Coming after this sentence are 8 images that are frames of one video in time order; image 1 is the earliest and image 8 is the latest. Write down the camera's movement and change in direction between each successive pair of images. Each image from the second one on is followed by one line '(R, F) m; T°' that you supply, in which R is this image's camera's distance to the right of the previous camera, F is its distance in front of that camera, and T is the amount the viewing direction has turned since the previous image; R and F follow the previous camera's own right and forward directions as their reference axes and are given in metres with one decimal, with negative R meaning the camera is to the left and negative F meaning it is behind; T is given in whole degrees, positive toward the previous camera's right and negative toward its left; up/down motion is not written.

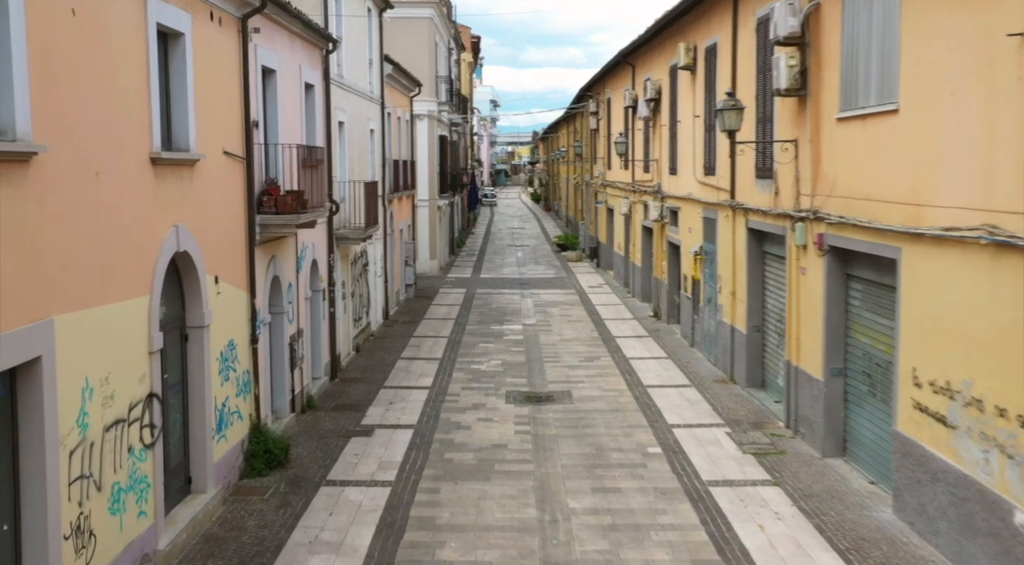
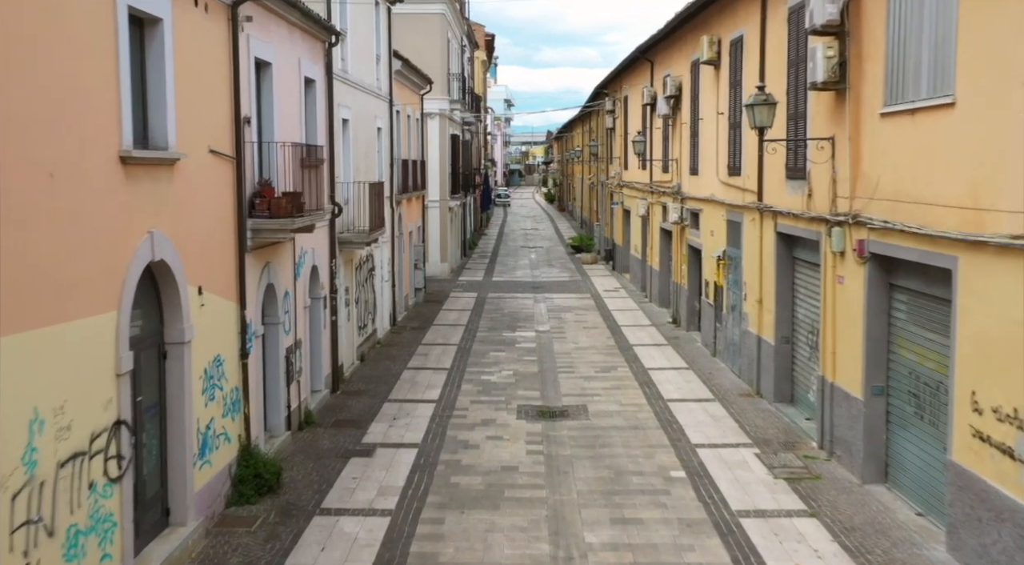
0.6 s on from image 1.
(0.0, +0.9) m; -1°
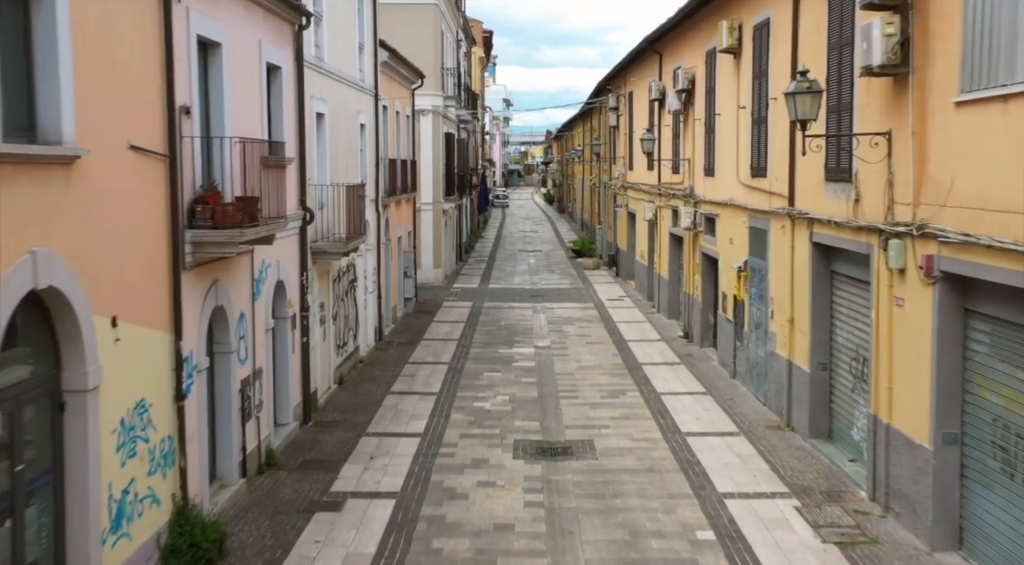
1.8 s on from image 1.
(0.0, +1.9) m; 0°
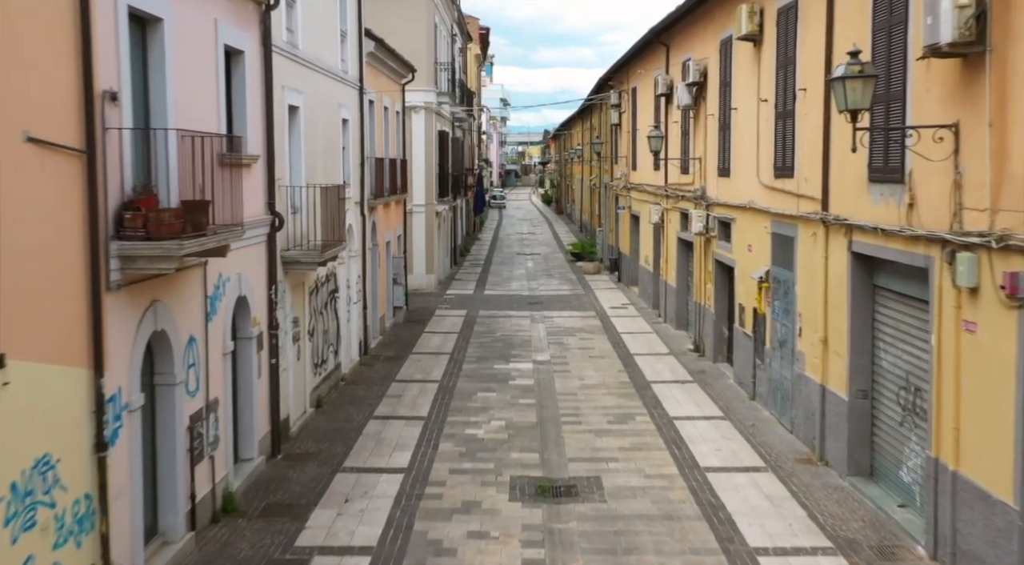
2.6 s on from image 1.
(0.0, +1.6) m; 0°
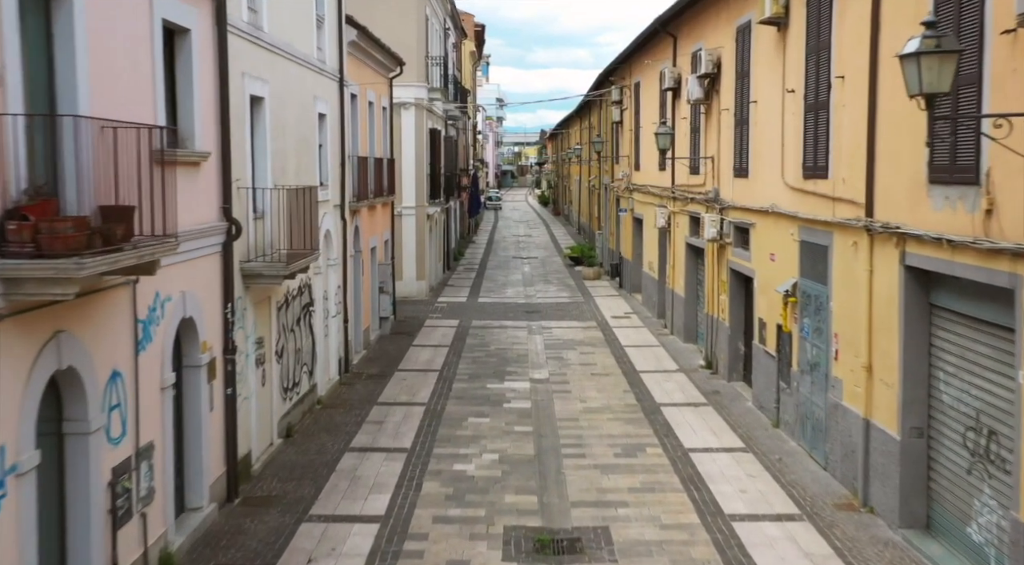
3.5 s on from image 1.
(0.0, +1.6) m; 0°
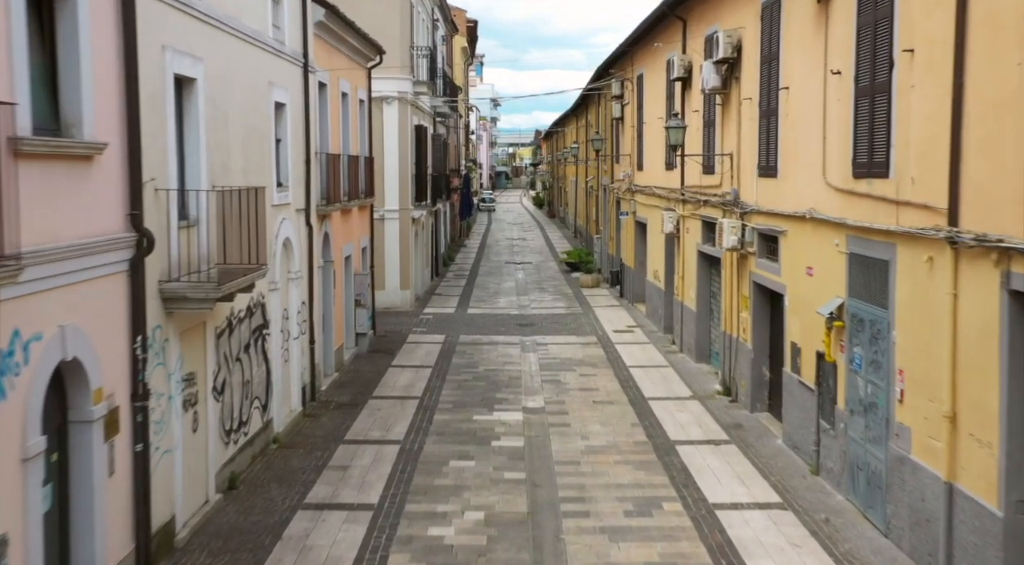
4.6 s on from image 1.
(+0.1, +2.2) m; 0°
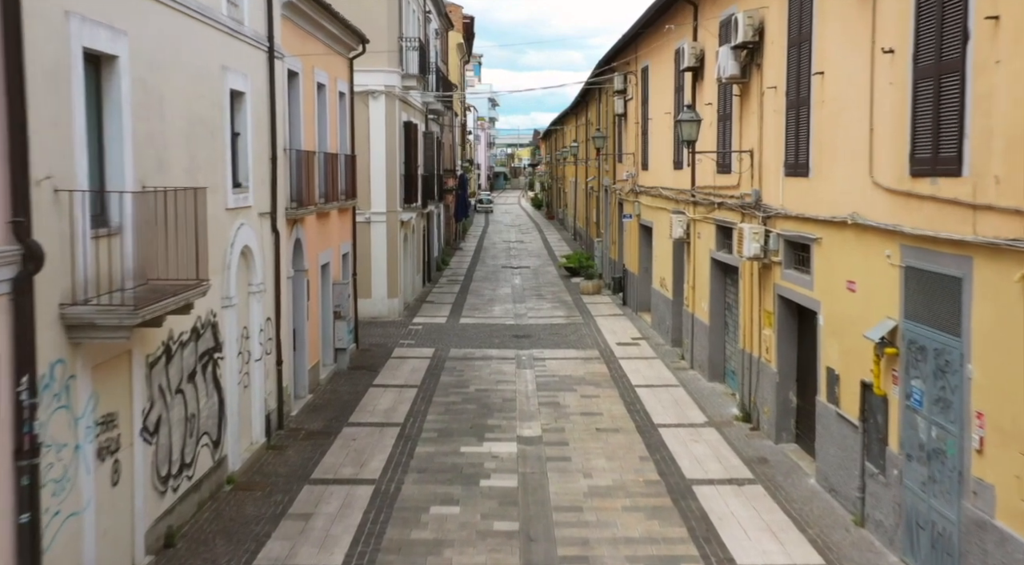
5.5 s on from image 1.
(+0.1, +1.7) m; 0°
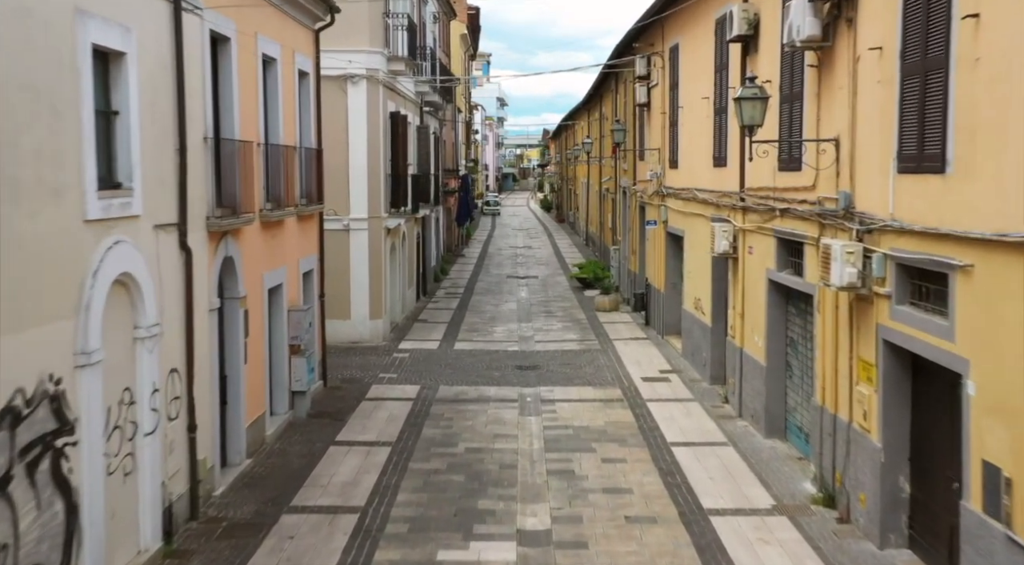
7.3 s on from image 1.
(+0.1, +3.6) m; -1°
